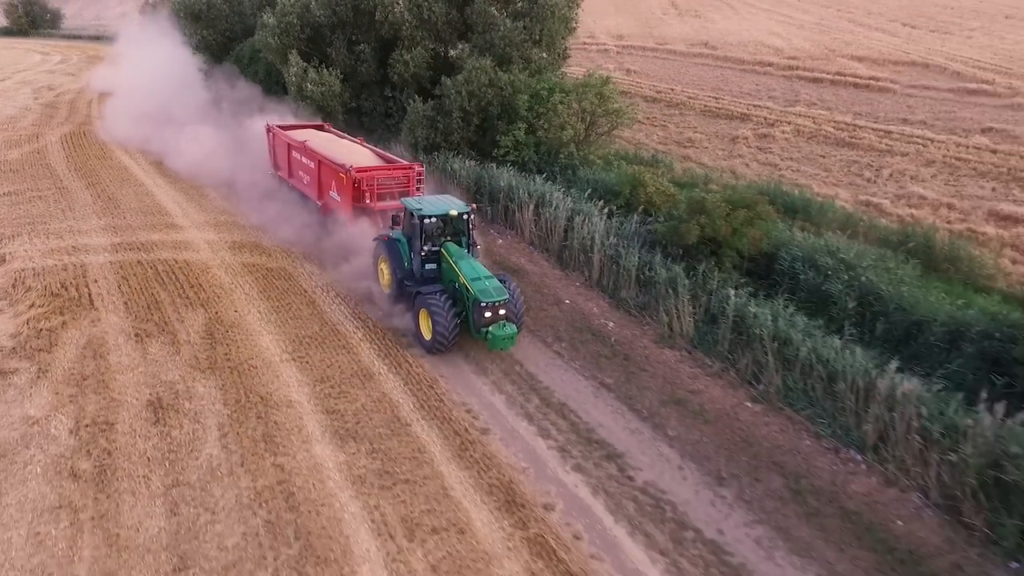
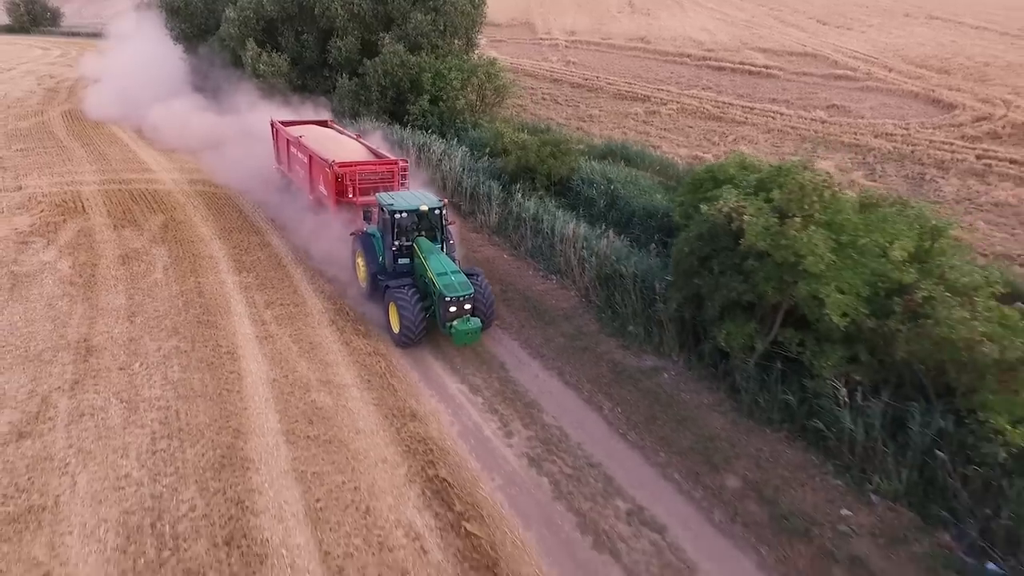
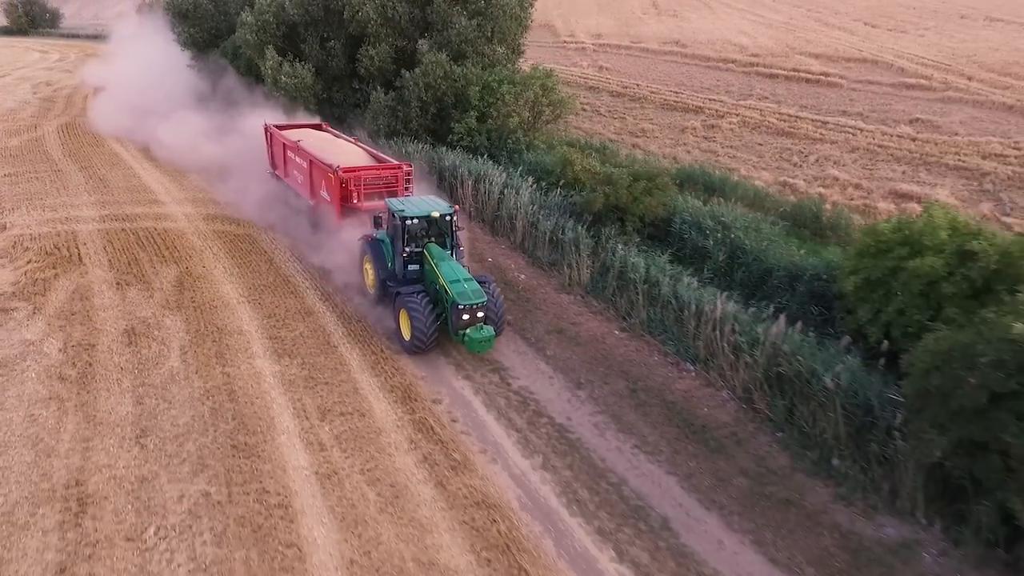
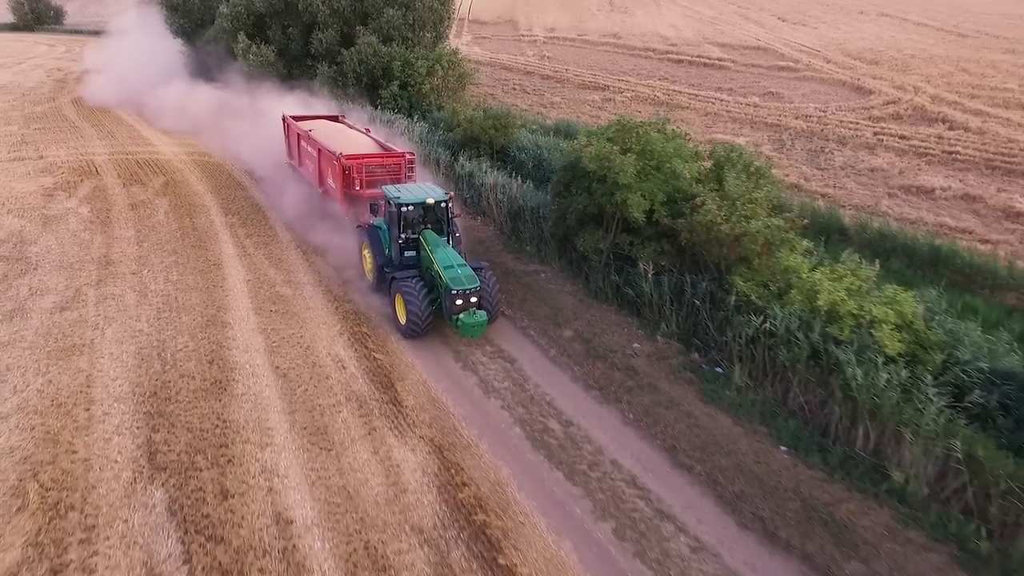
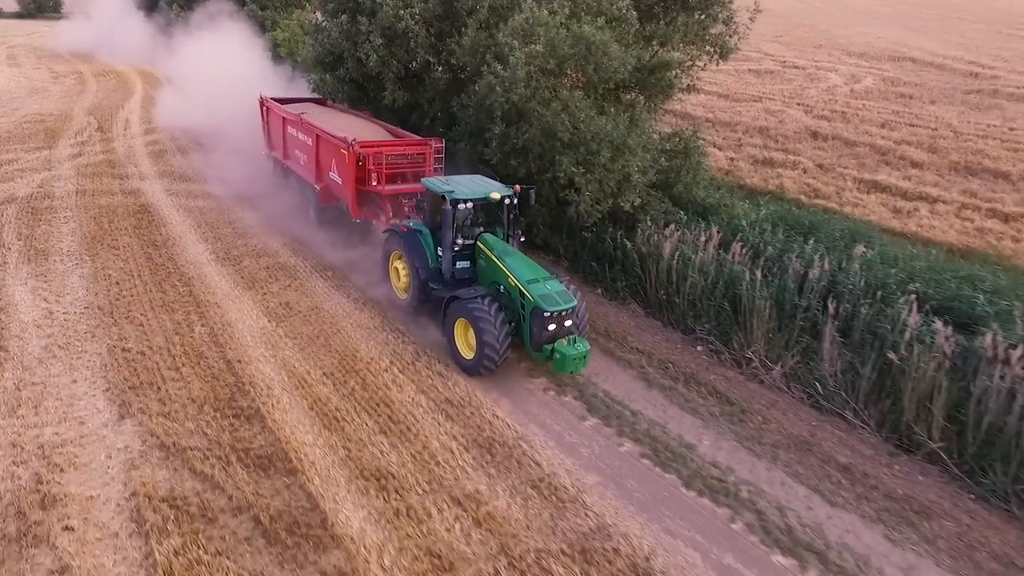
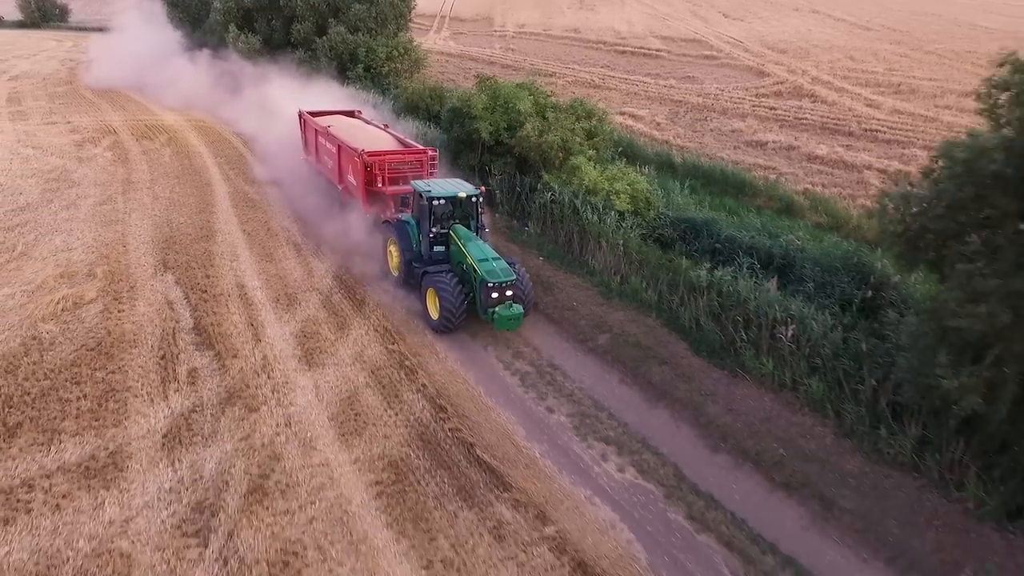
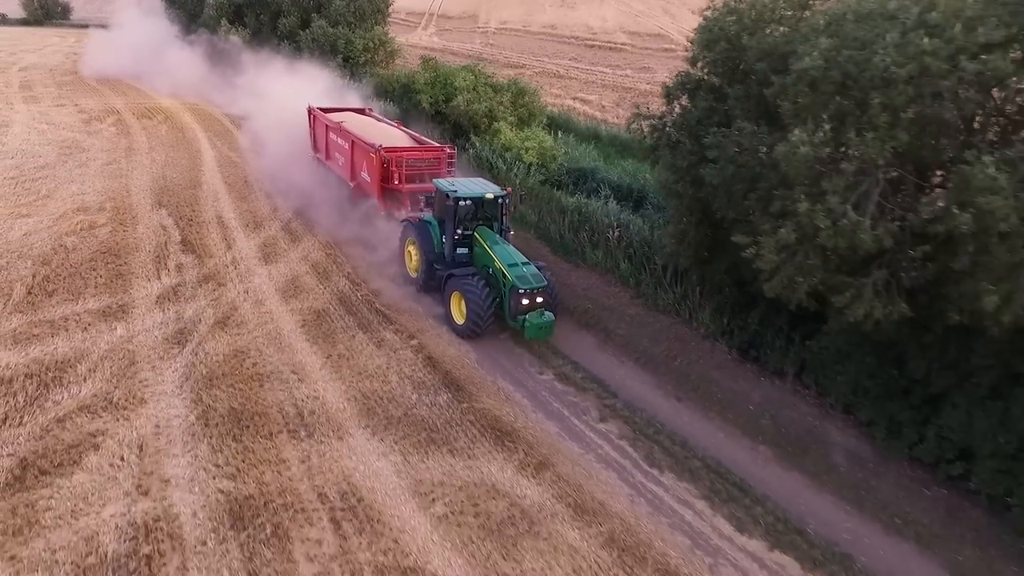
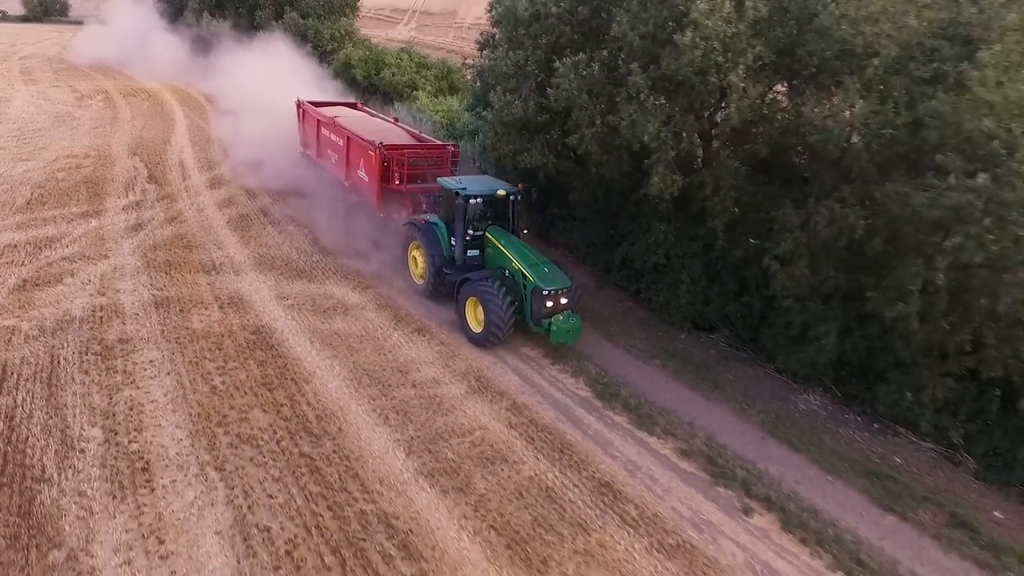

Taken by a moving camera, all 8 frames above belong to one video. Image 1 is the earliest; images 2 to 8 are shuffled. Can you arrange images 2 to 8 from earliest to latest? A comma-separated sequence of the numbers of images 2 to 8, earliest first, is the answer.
3, 2, 4, 6, 7, 8, 5
